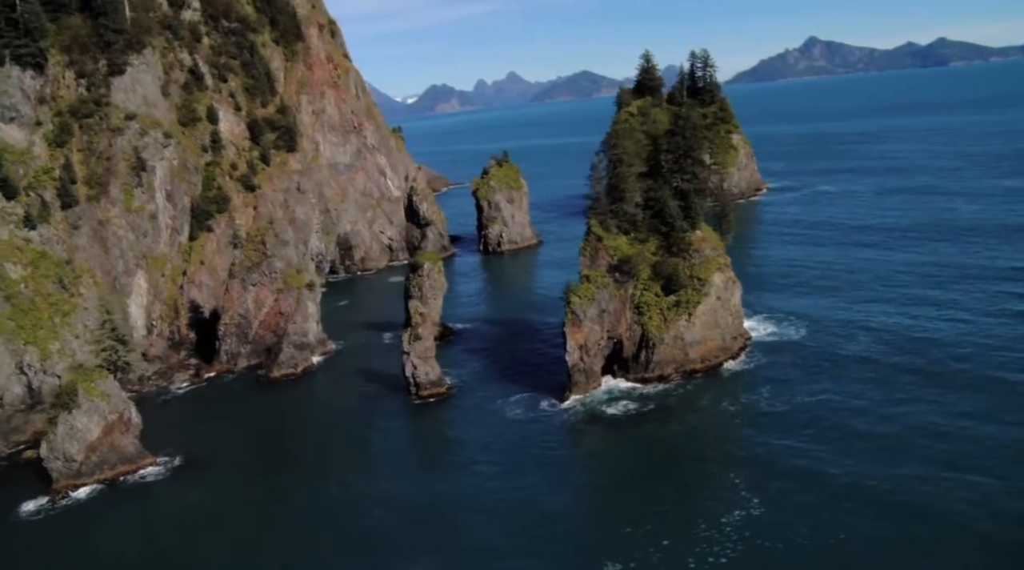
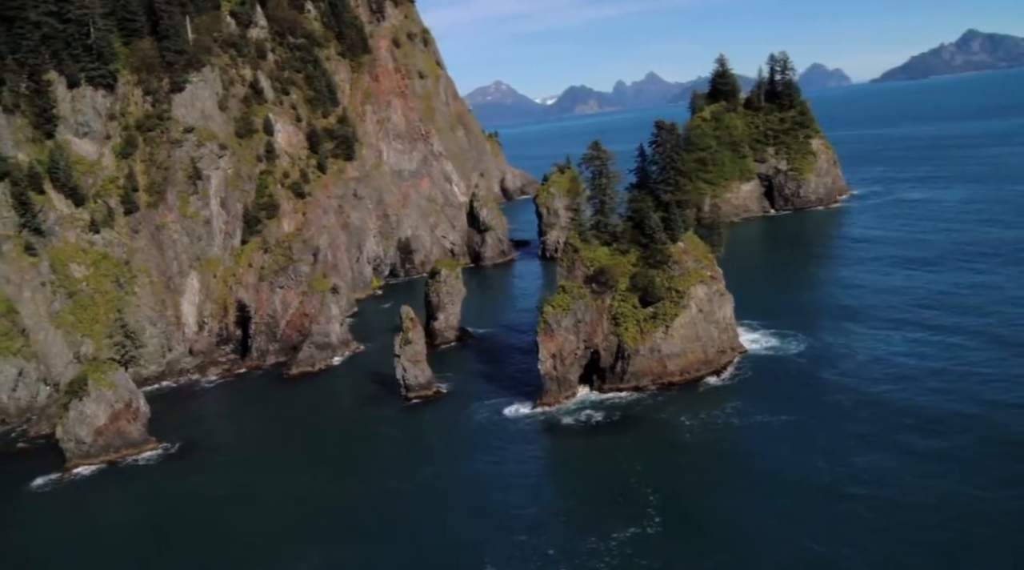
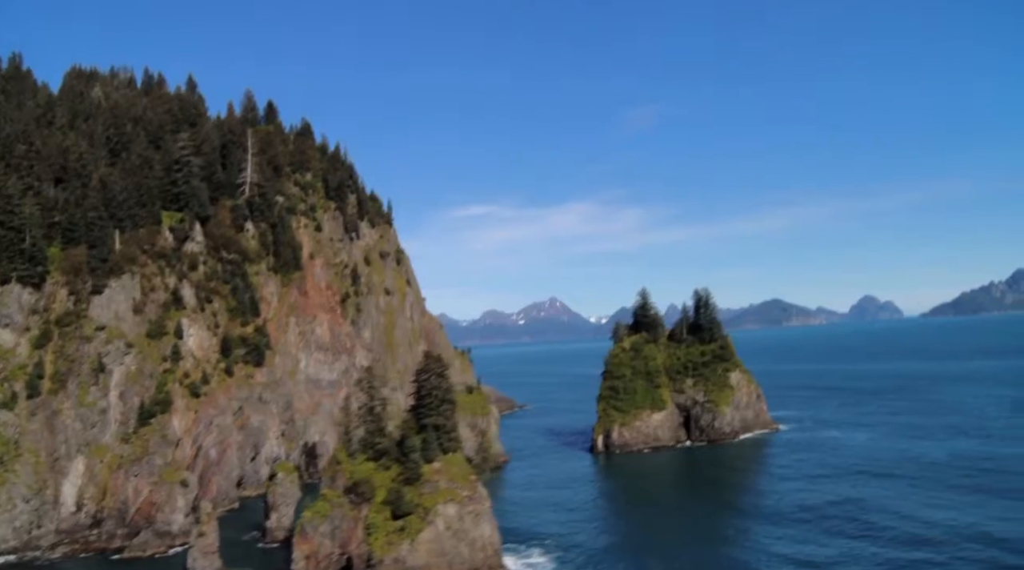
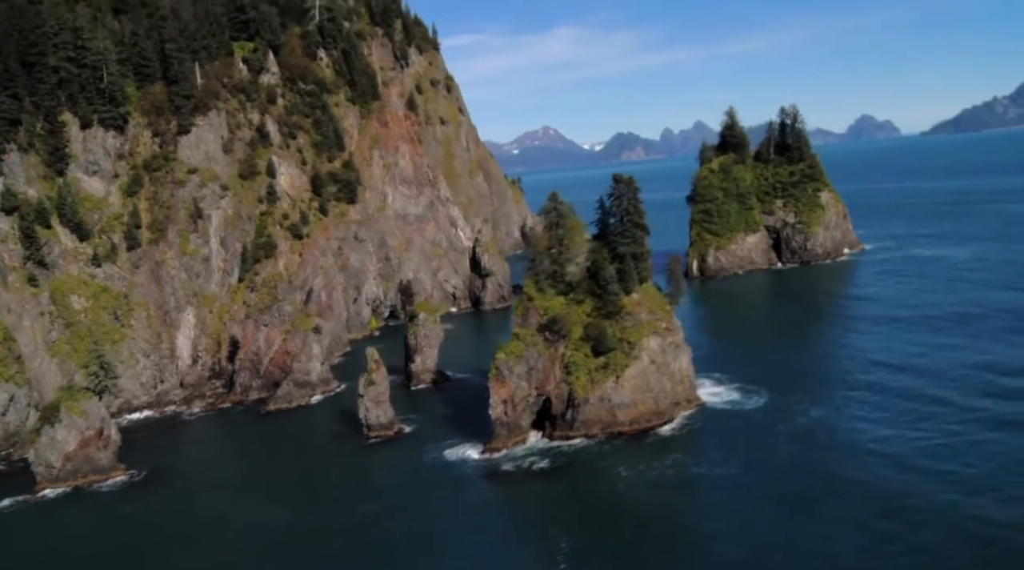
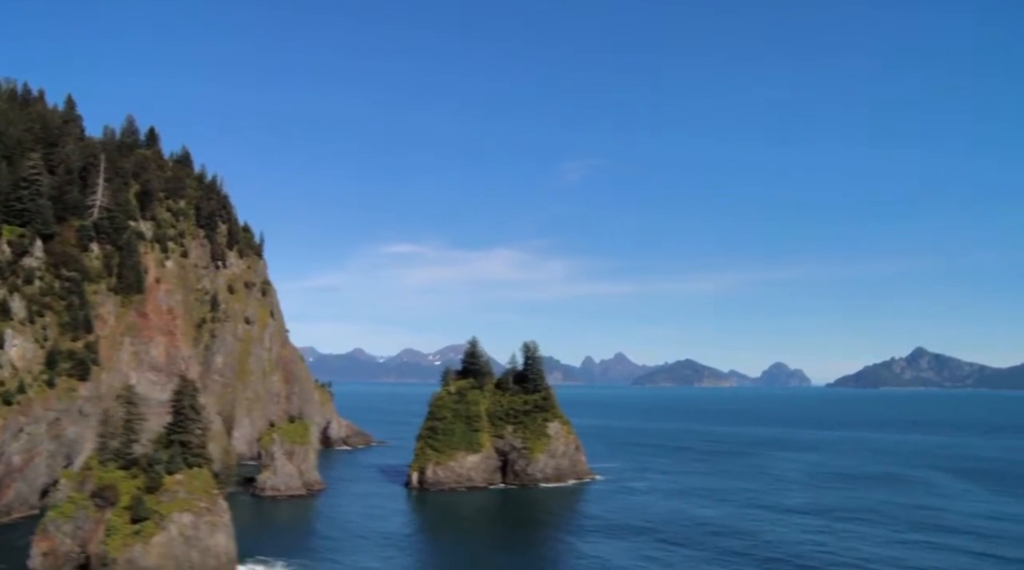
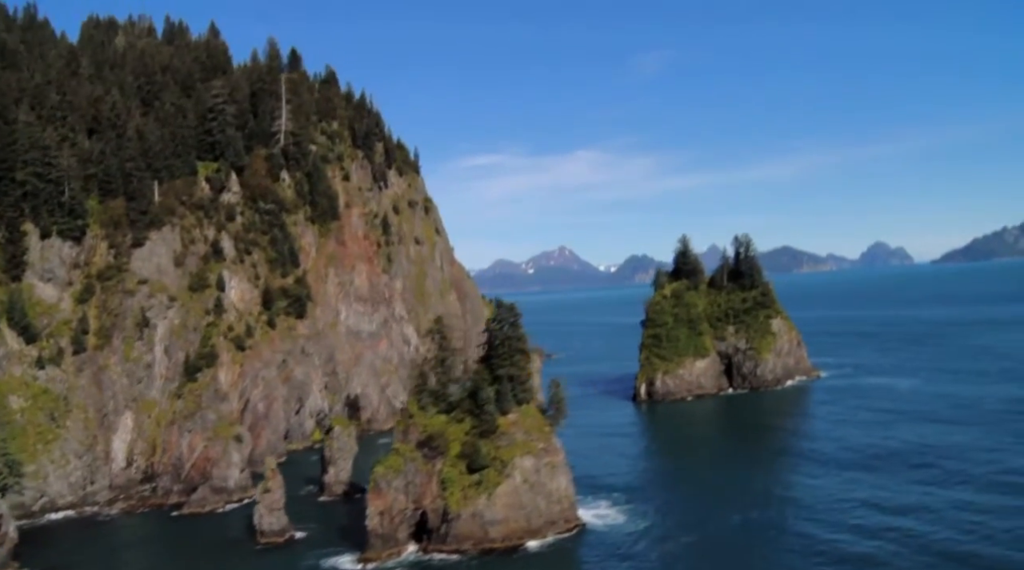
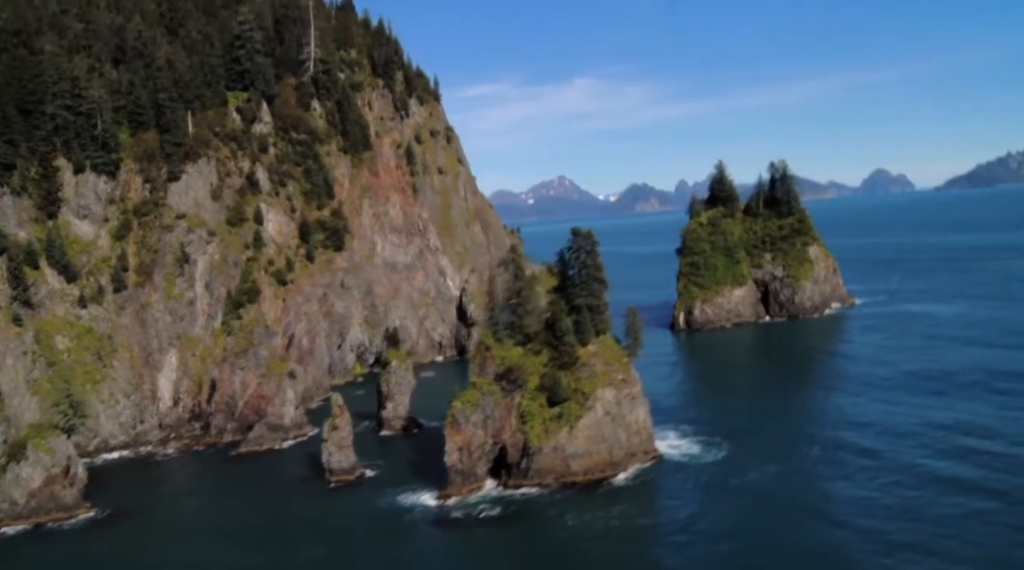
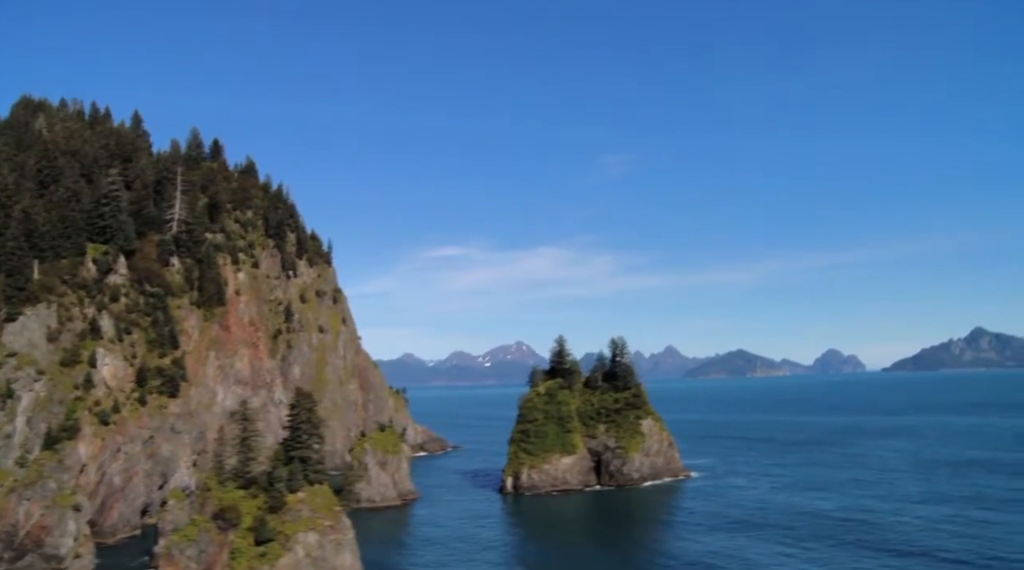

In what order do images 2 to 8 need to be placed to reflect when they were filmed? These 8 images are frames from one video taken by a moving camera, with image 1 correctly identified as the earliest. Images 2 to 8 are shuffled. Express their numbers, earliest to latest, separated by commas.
2, 4, 7, 6, 3, 8, 5
